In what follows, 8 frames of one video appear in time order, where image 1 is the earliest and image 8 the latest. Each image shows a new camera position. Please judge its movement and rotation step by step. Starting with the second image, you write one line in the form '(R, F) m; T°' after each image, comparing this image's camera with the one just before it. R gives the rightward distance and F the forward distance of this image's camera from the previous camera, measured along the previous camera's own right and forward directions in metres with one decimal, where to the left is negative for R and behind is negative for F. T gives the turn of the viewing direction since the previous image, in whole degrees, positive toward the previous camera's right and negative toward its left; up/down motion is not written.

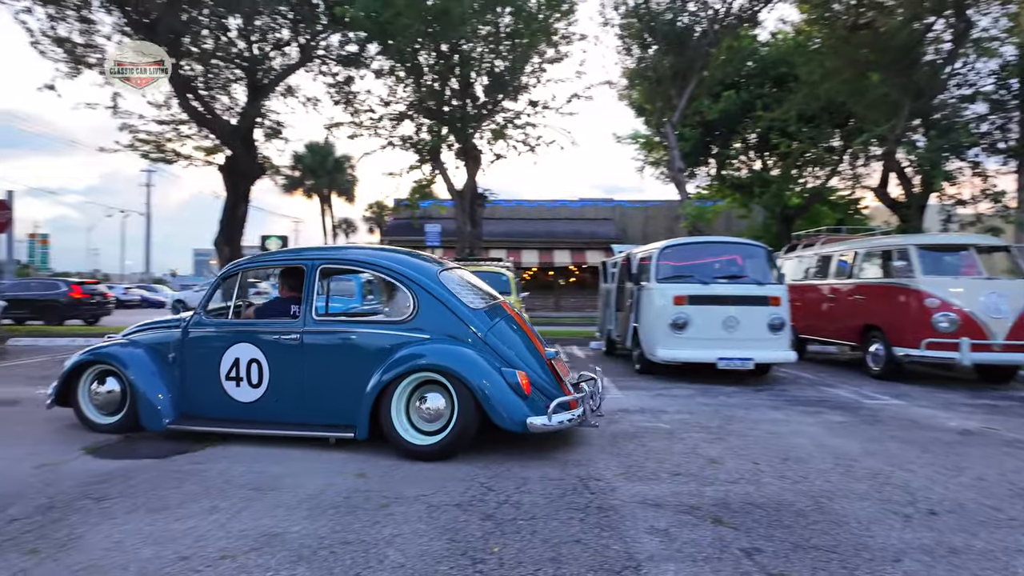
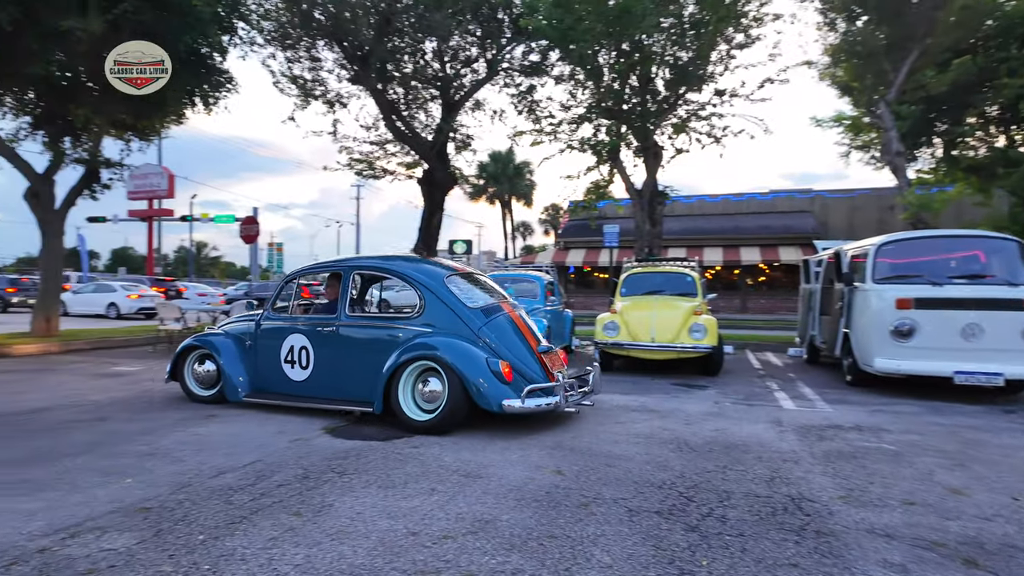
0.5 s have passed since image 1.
(-0.2, -0.1) m; -17°
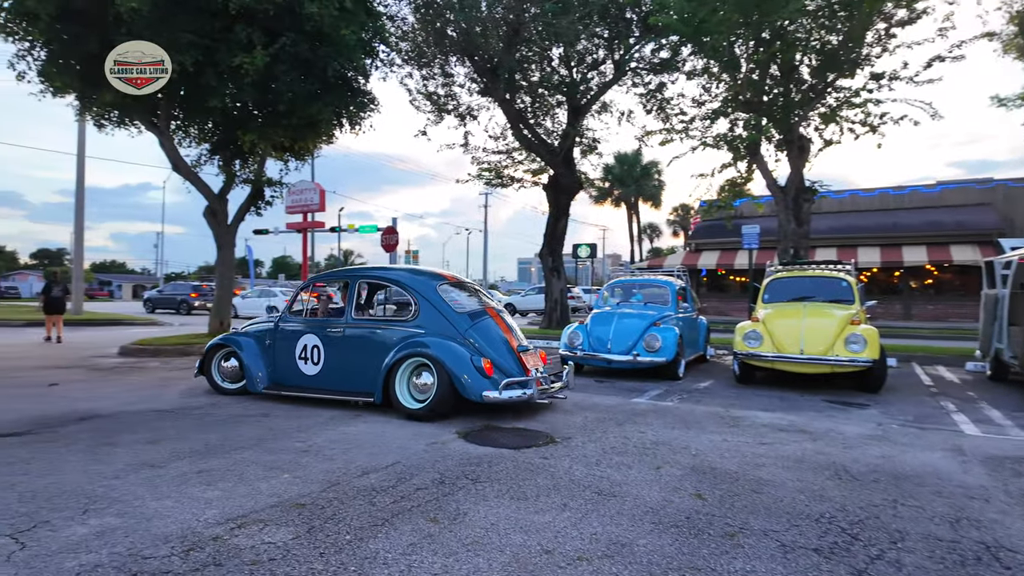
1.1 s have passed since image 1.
(-0.1, +0.1) m; -12°
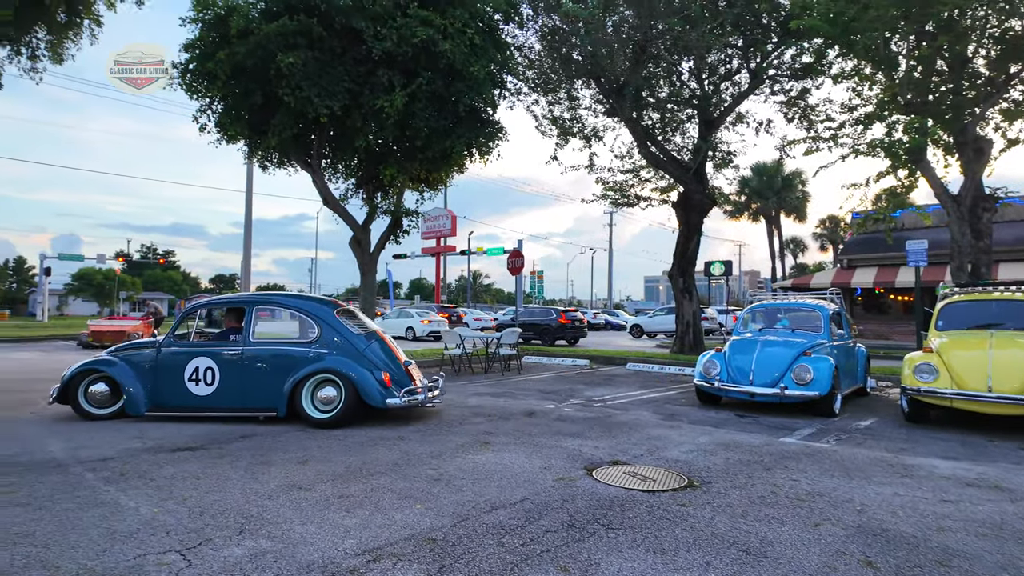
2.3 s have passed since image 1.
(0.0, +0.1) m; -12°
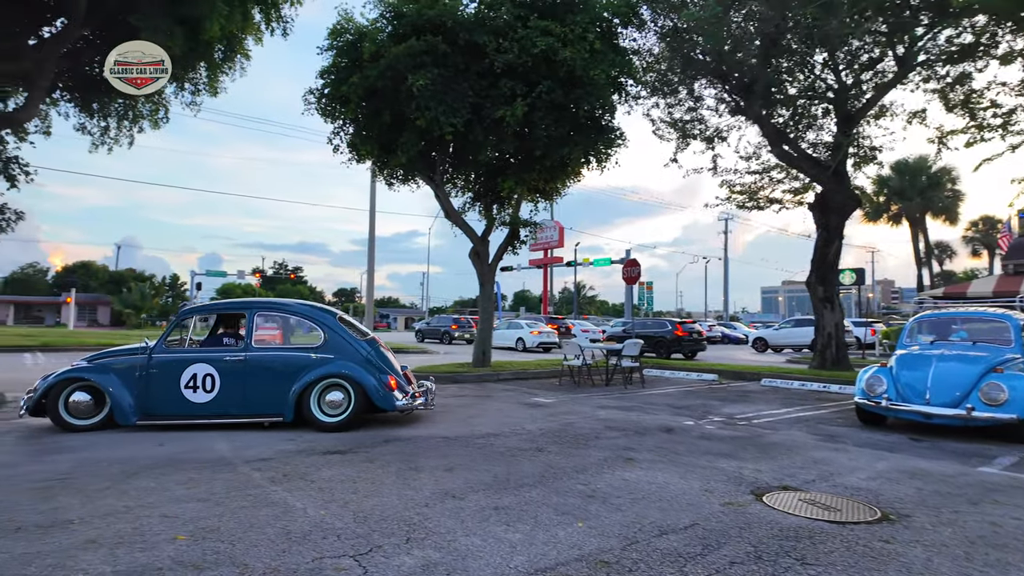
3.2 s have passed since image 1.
(-0.4, +0.2) m; -10°
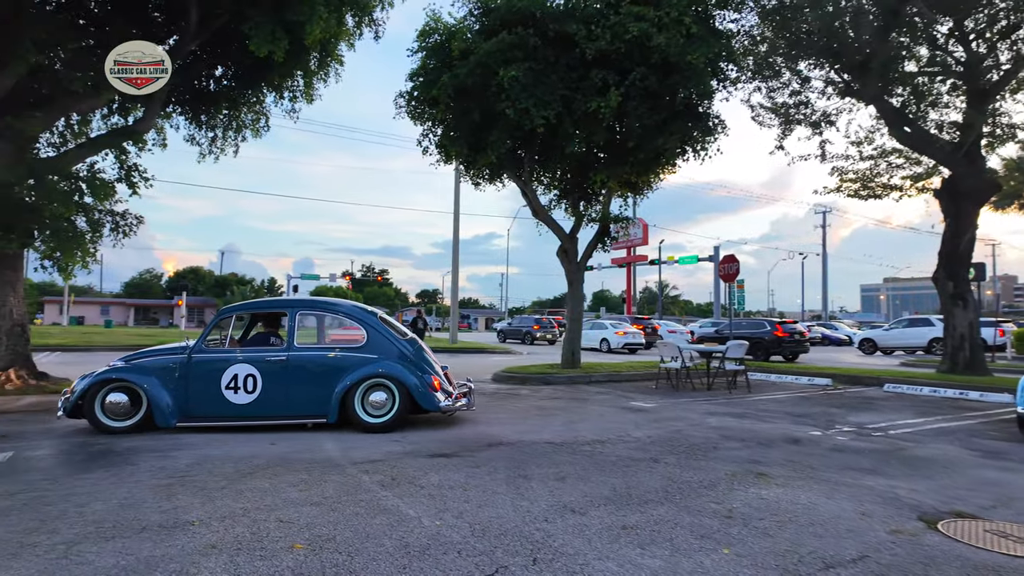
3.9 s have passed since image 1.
(-0.3, +0.4) m; -8°
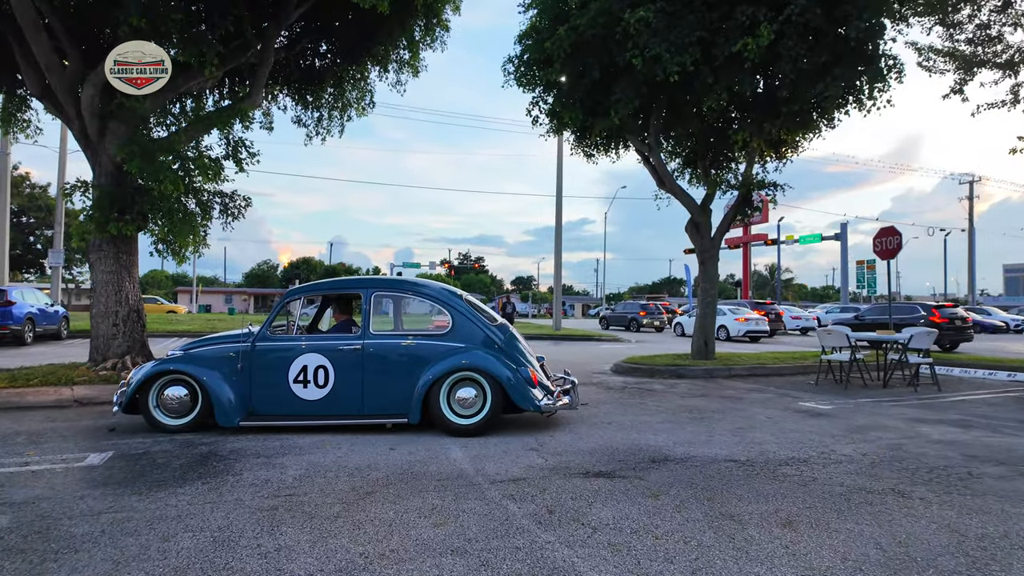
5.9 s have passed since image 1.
(-0.7, +1.4) m; -9°
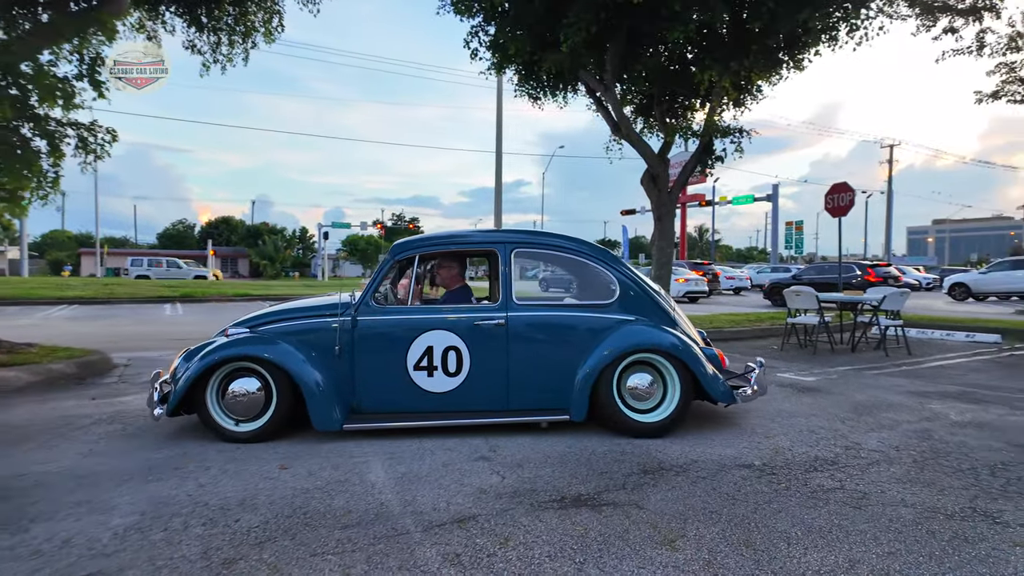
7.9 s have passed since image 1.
(0.0, +1.6) m; +6°
